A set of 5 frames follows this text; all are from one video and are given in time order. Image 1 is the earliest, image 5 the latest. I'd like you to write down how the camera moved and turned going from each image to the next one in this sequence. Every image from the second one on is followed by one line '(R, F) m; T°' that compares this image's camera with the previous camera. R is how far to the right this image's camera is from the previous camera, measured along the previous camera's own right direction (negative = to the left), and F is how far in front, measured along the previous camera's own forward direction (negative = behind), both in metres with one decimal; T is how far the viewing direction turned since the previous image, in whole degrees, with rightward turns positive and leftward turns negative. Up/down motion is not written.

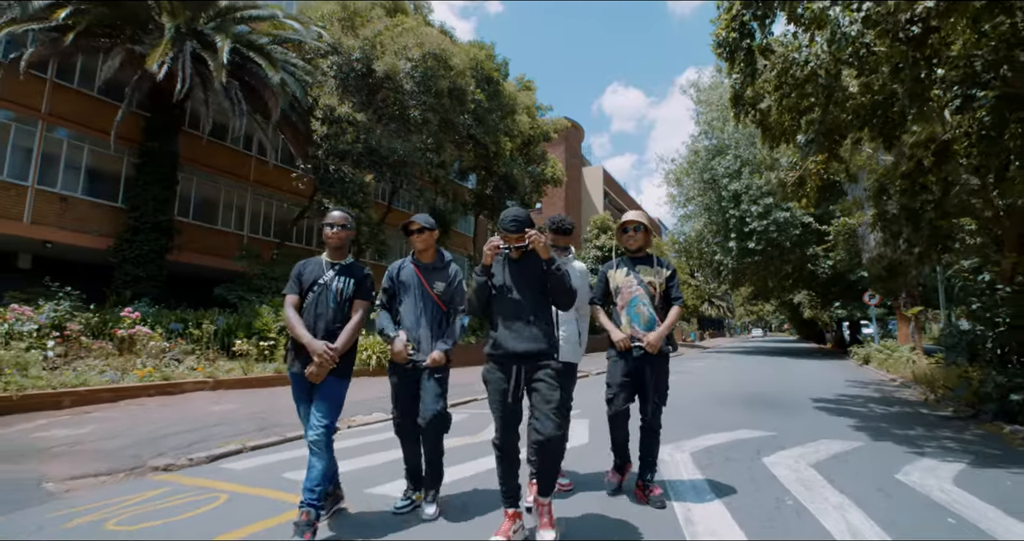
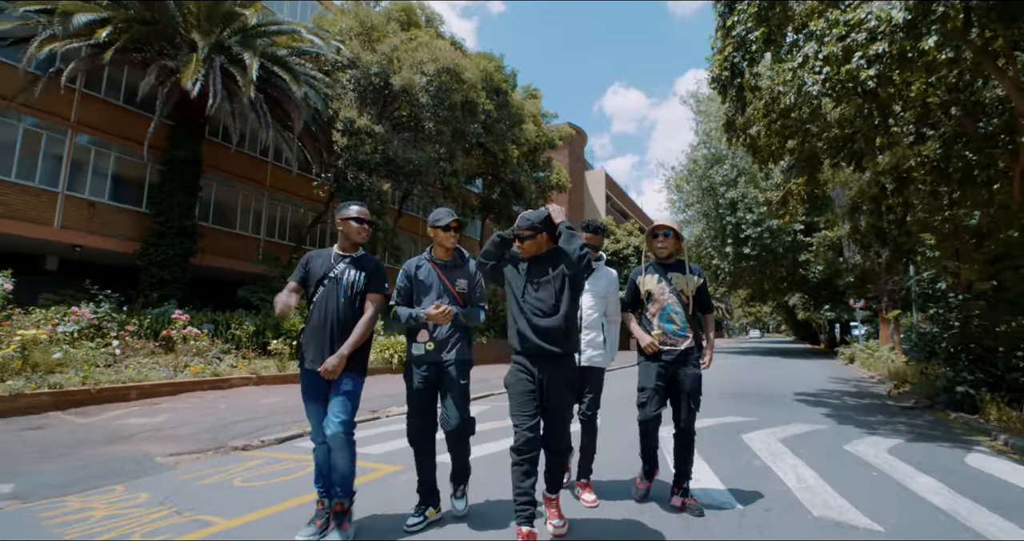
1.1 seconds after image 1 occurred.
(-0.3, -1.2) m; 0°
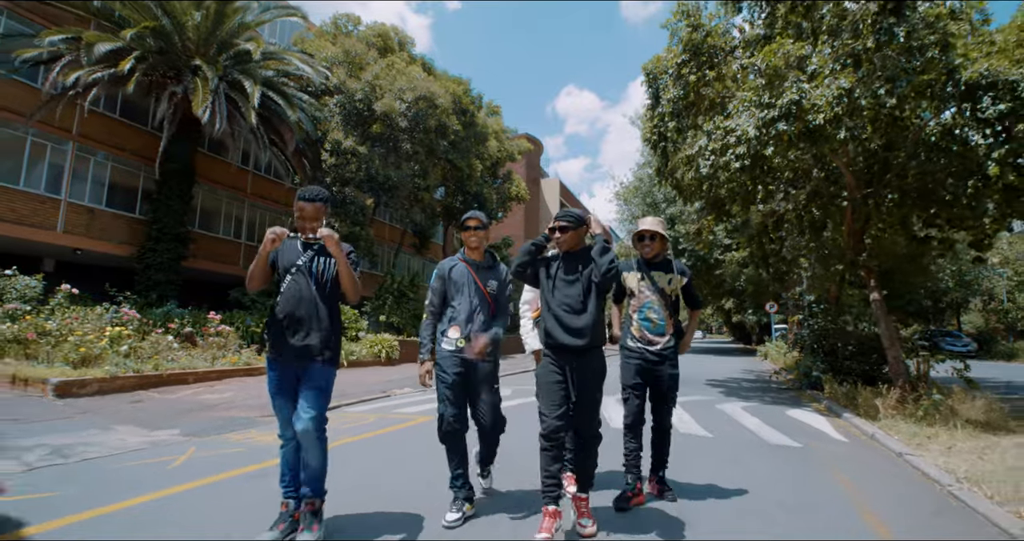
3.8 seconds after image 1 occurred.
(-0.6, -3.1) m; +4°
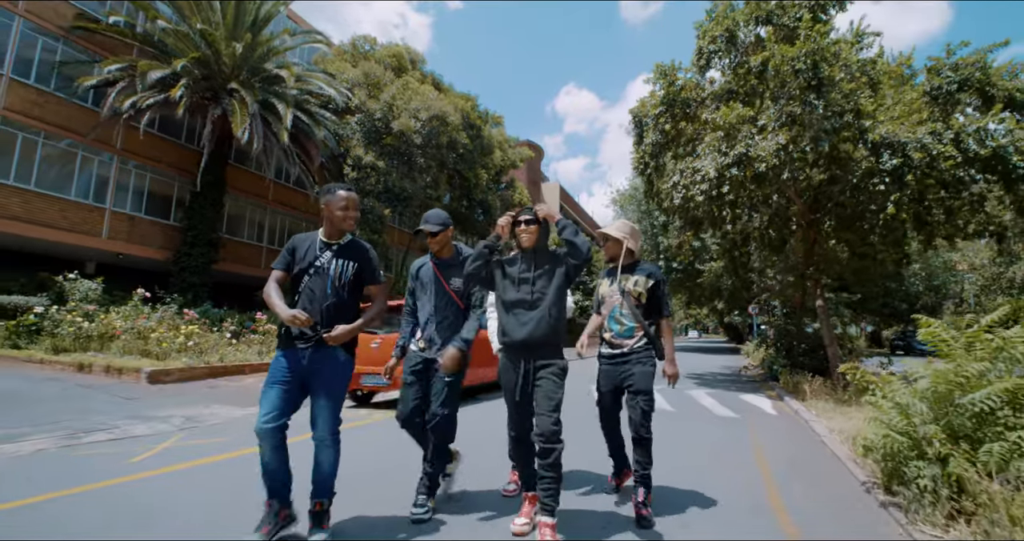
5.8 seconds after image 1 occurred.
(-0.2, -2.4) m; 0°
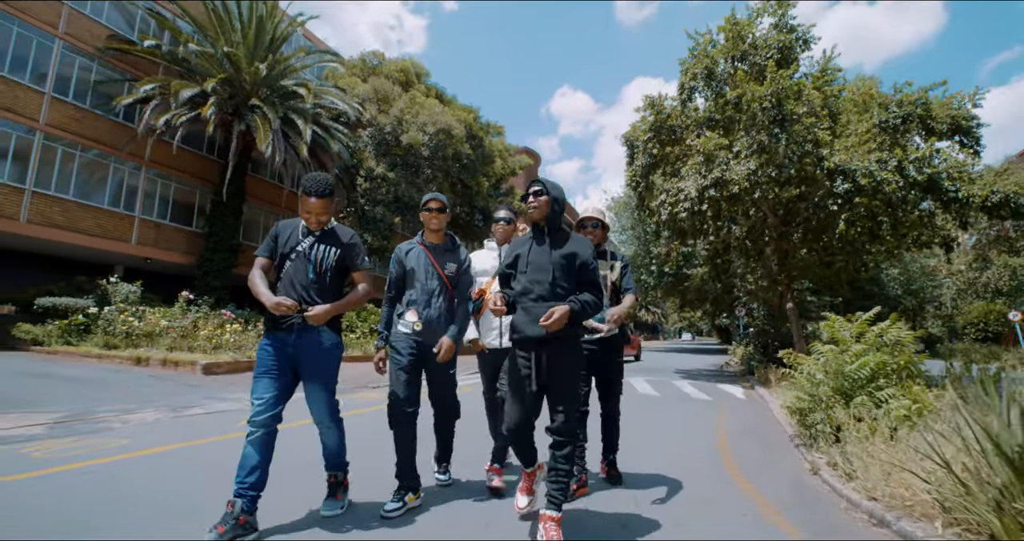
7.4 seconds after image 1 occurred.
(-0.3, -1.8) m; 0°
